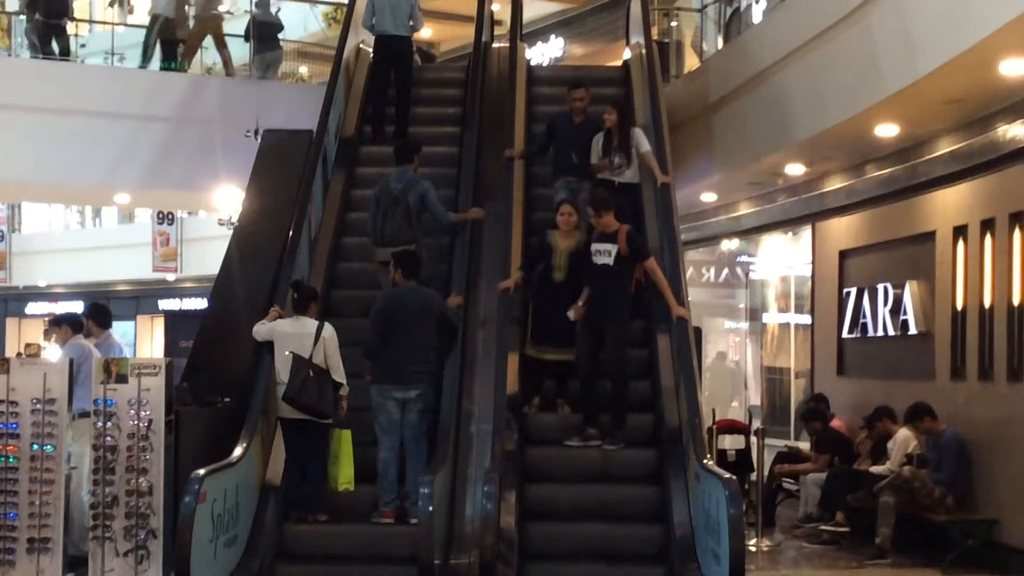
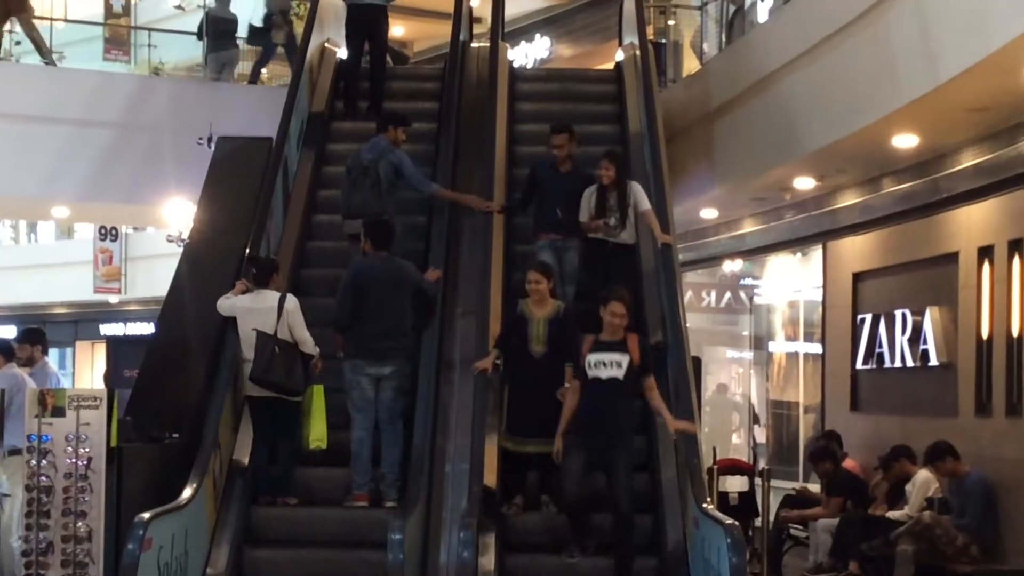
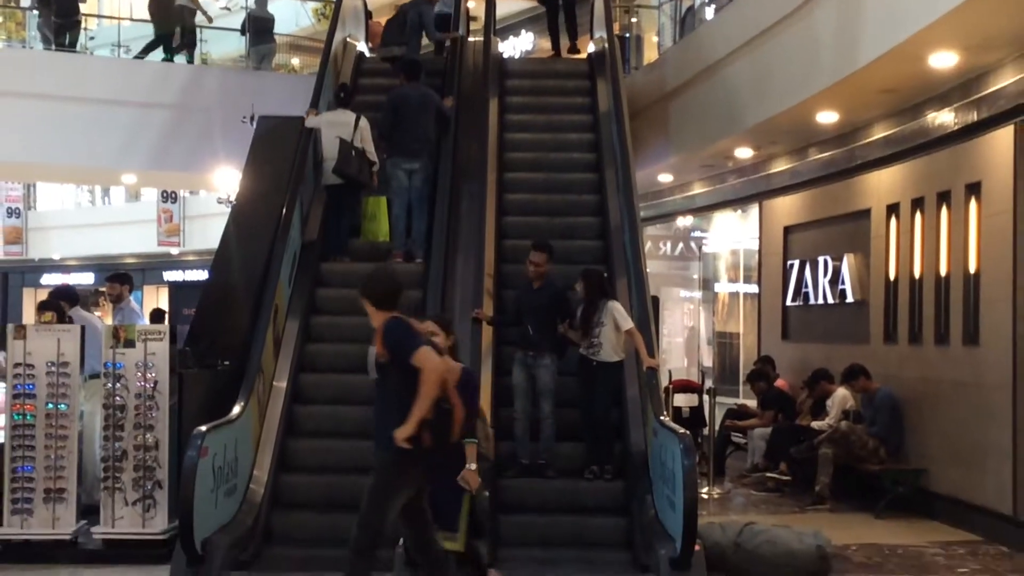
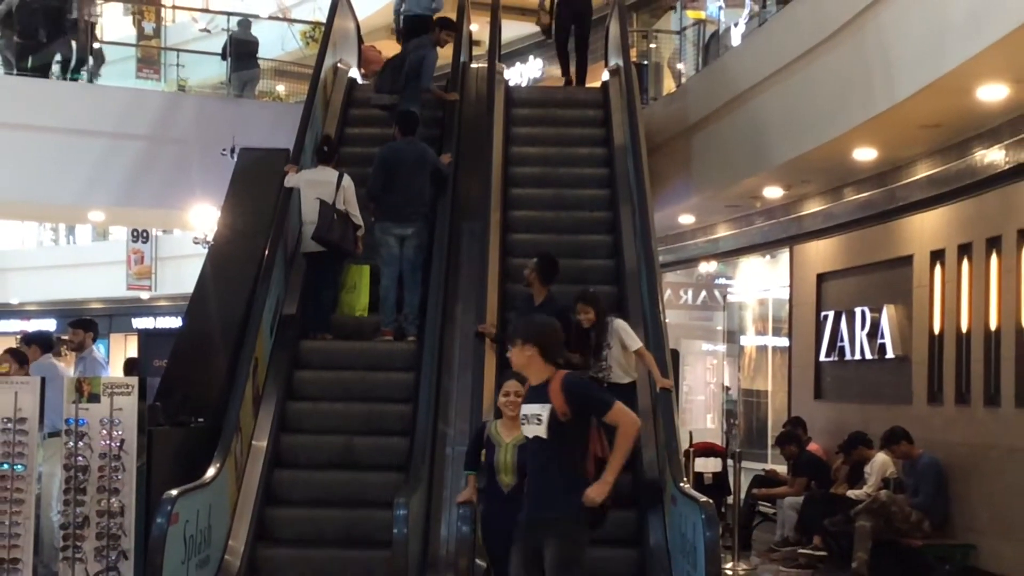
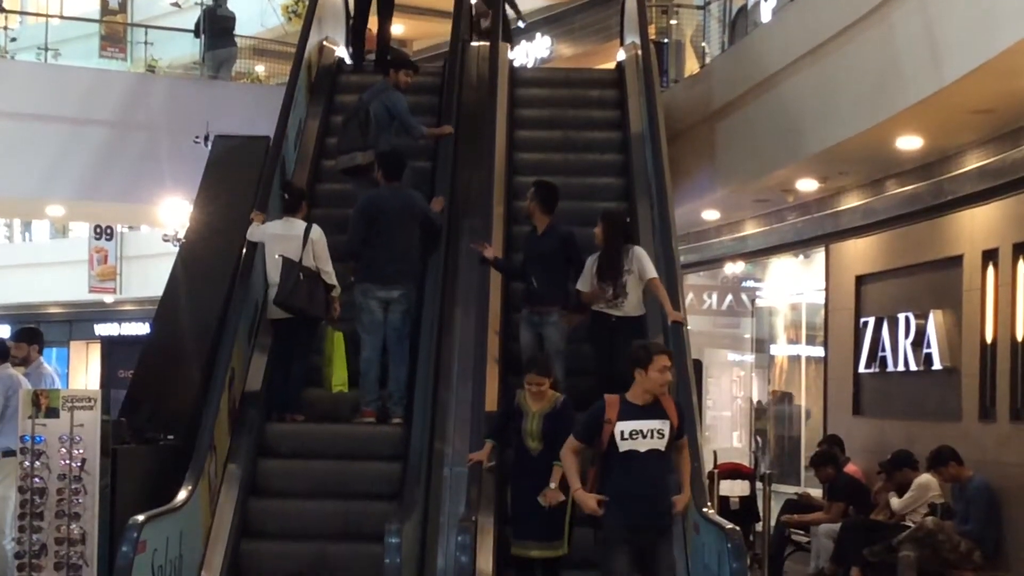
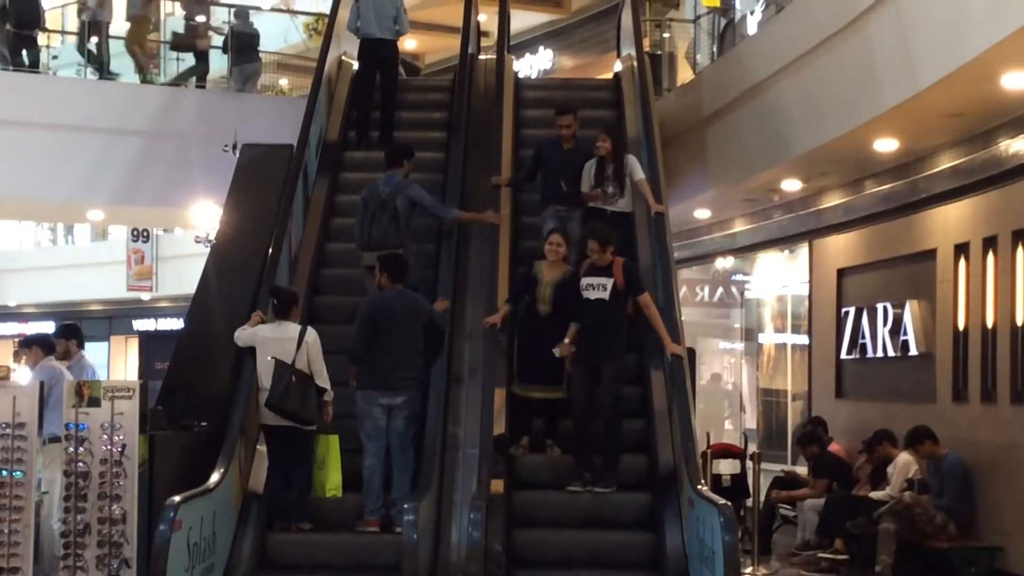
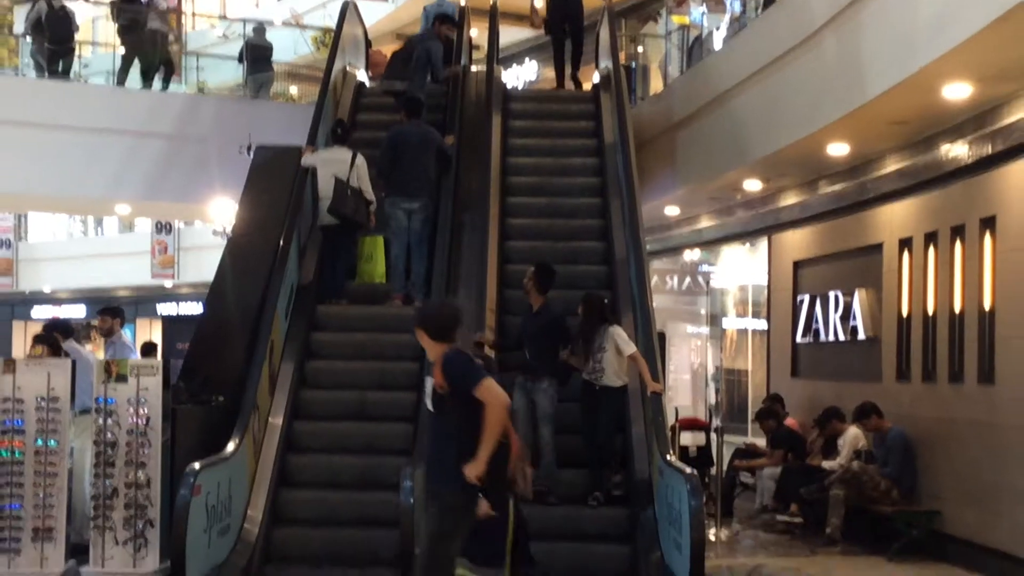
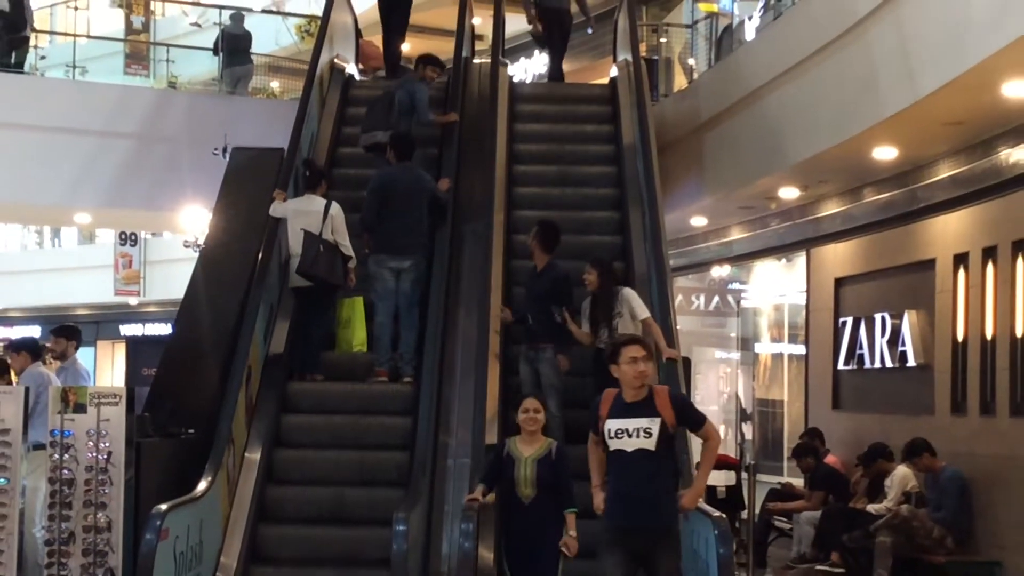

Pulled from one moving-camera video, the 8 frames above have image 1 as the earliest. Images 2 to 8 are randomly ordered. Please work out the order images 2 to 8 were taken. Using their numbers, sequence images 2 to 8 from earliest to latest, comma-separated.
6, 2, 5, 8, 4, 7, 3
